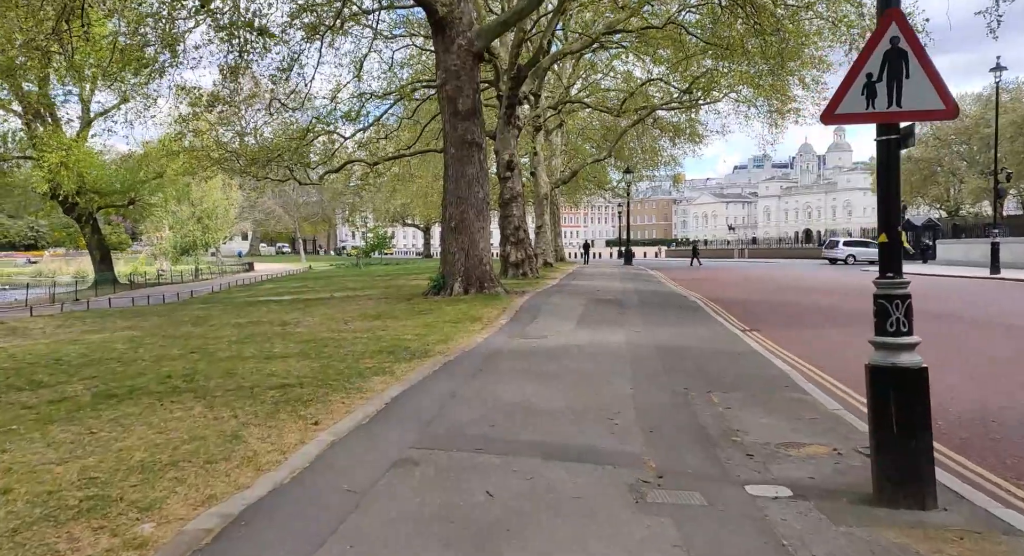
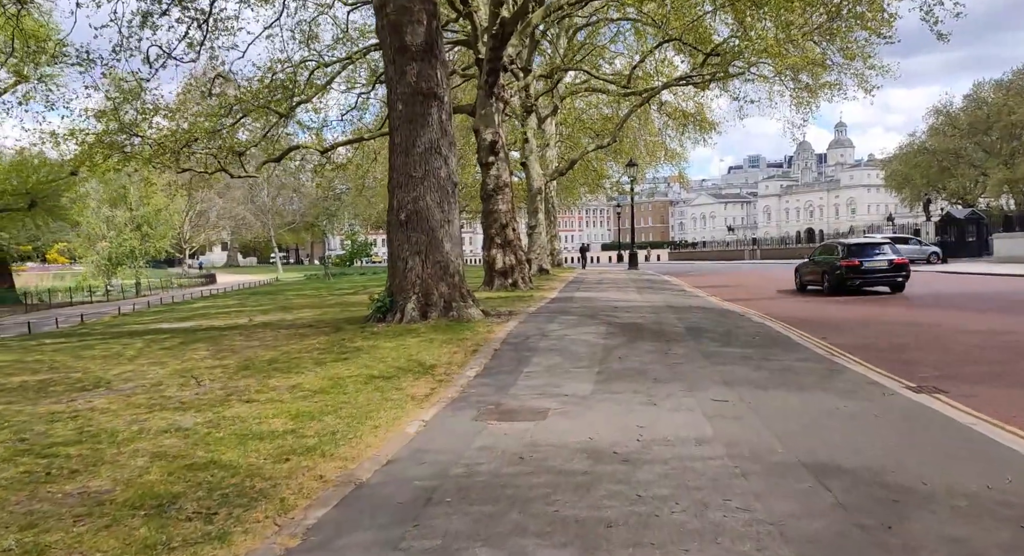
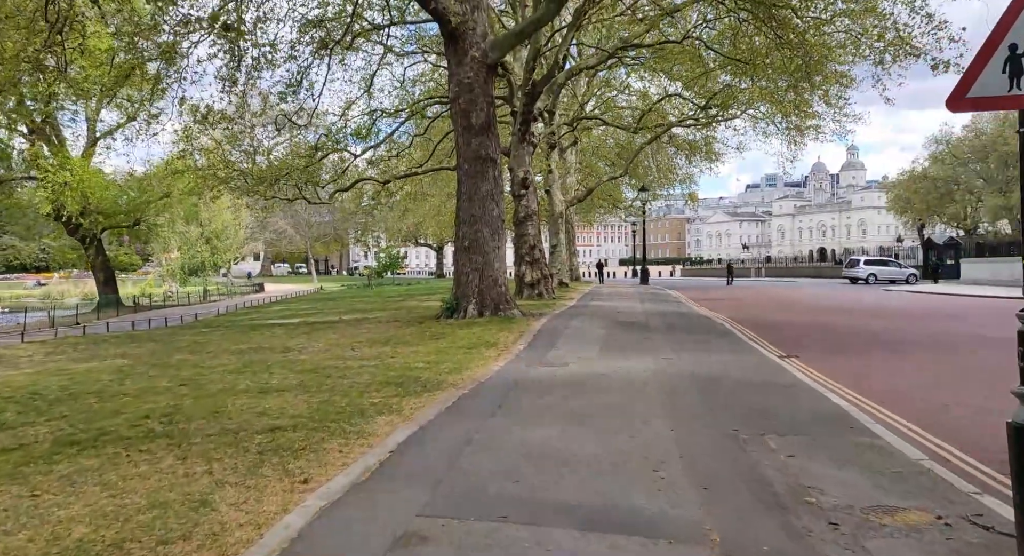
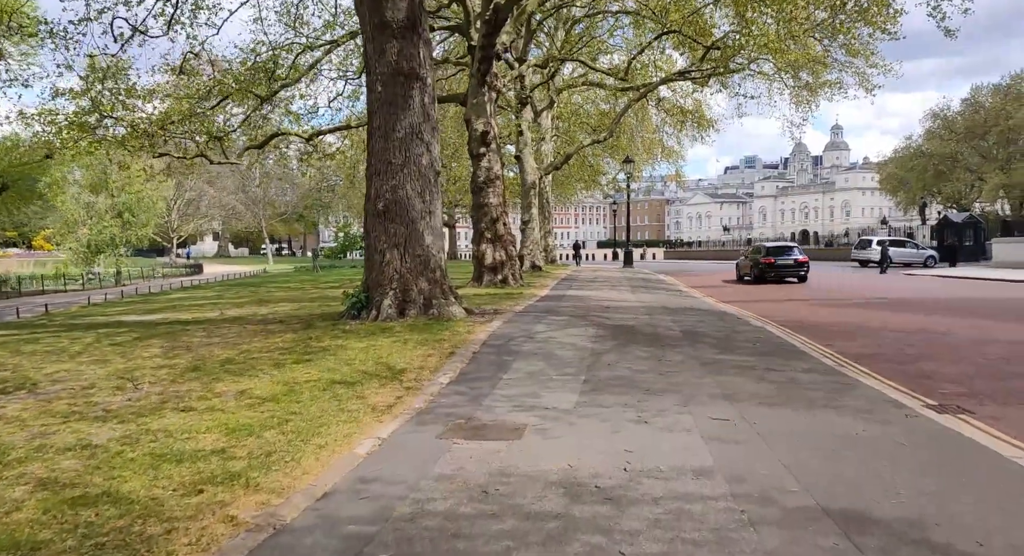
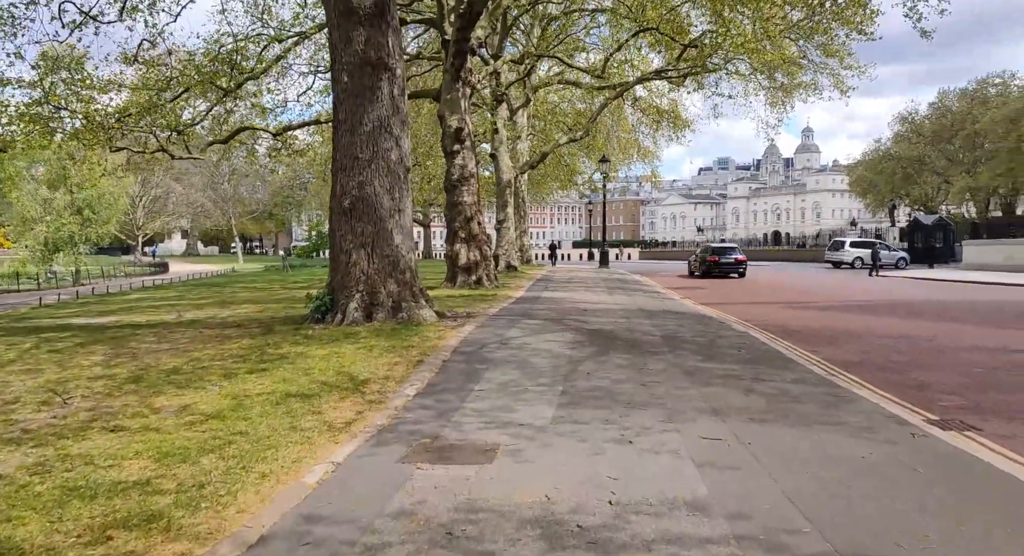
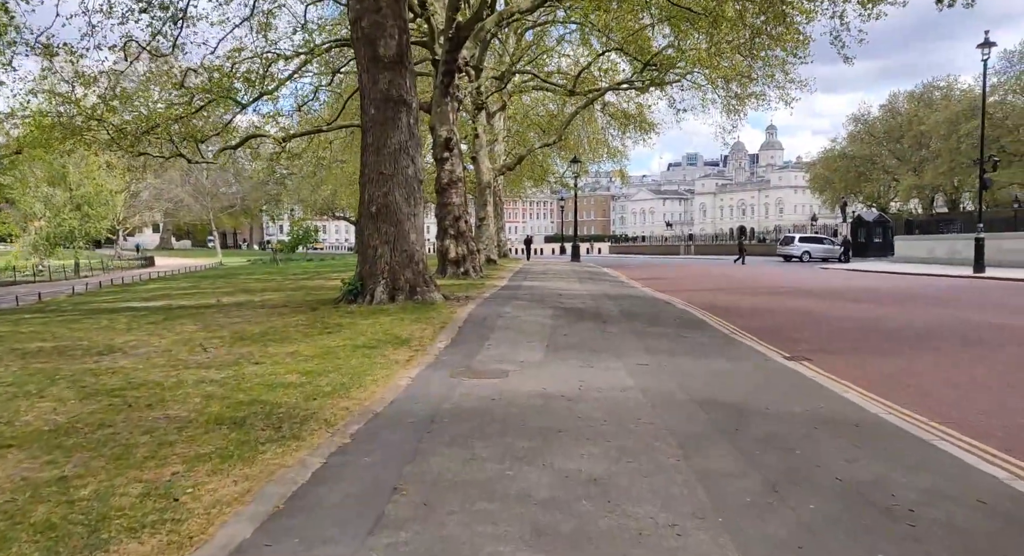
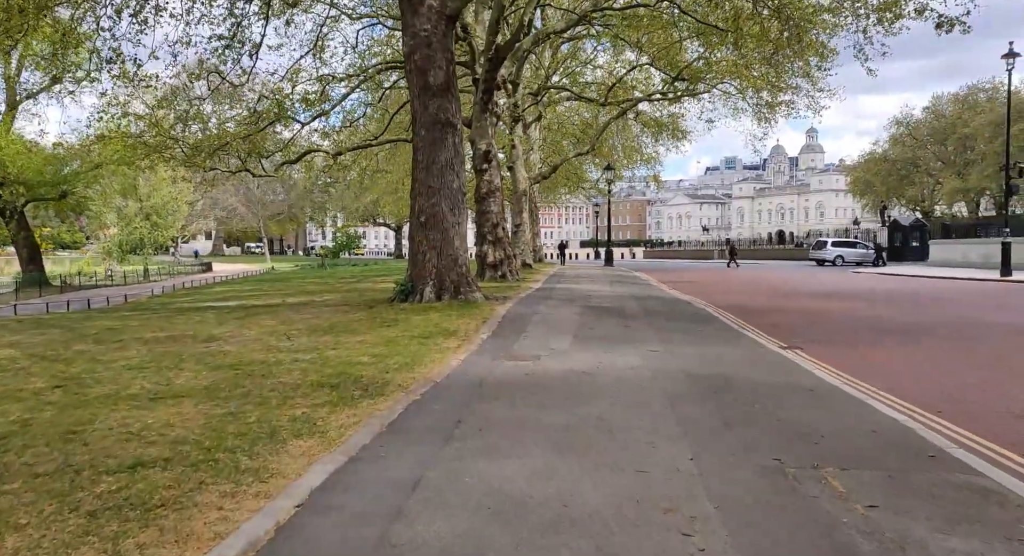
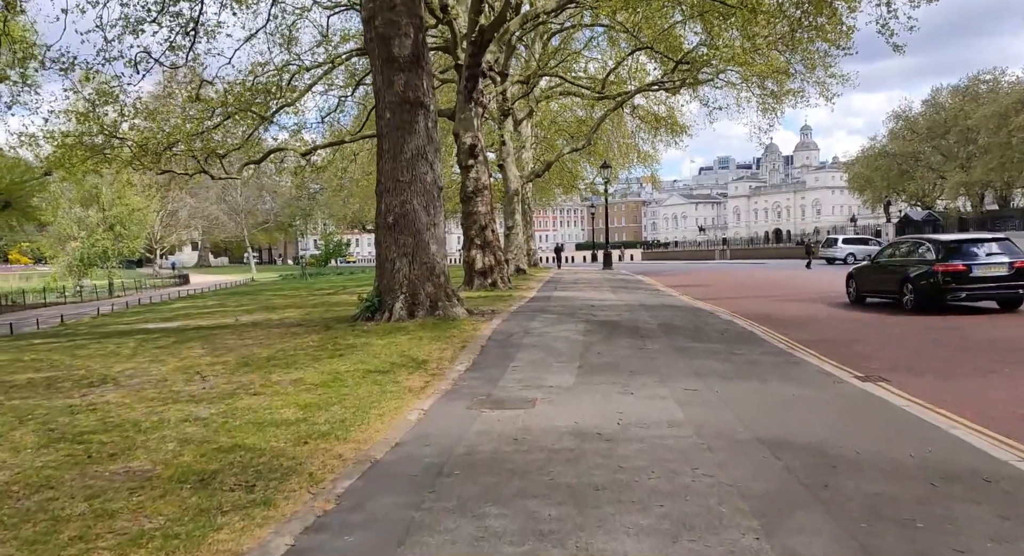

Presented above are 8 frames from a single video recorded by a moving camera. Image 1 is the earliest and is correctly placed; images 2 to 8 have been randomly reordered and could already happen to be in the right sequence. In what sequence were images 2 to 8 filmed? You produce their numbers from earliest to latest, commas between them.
3, 7, 6, 8, 2, 4, 5
